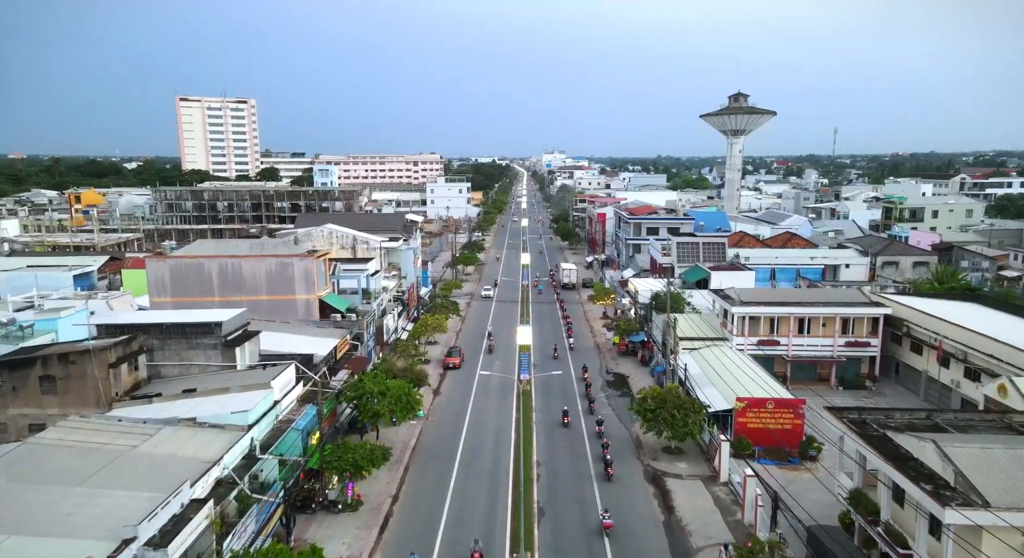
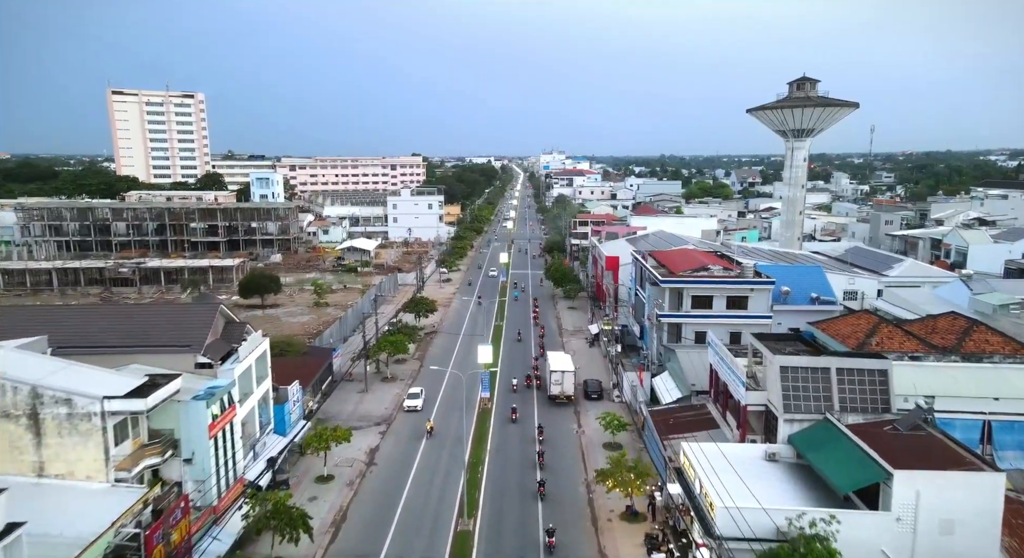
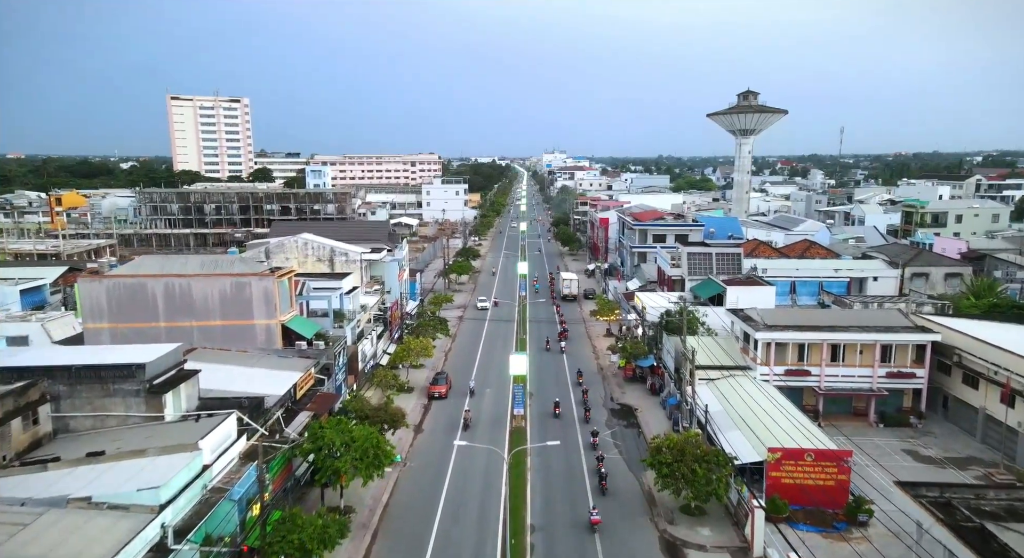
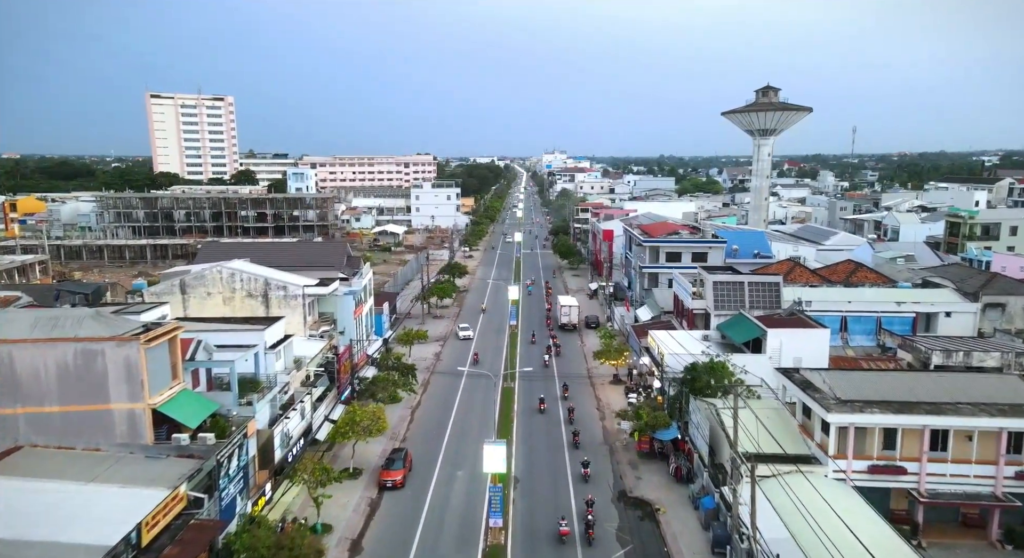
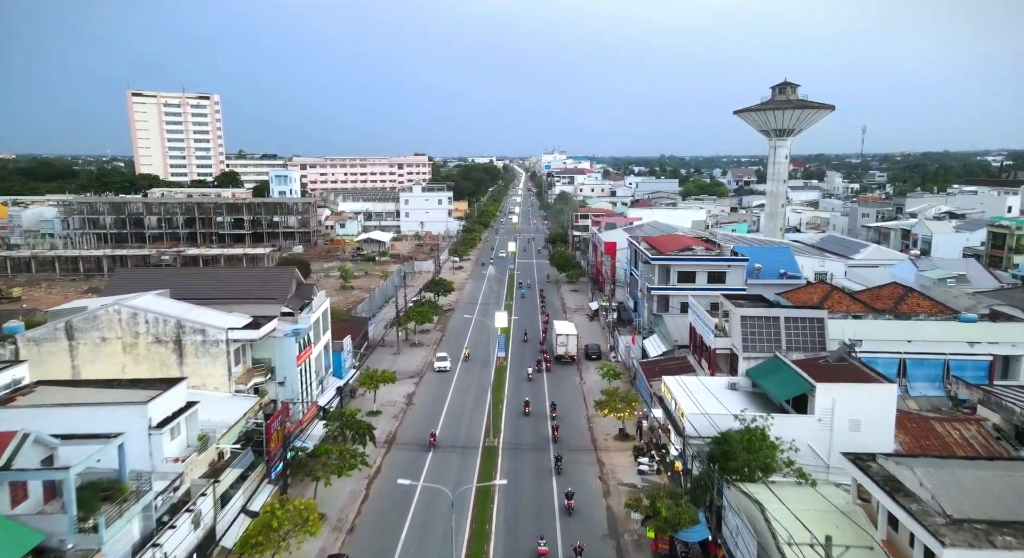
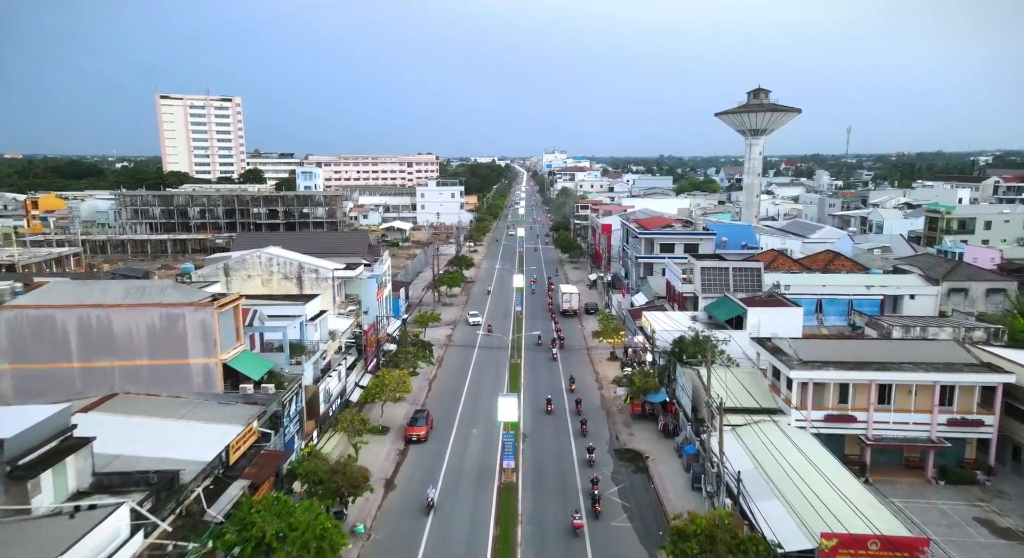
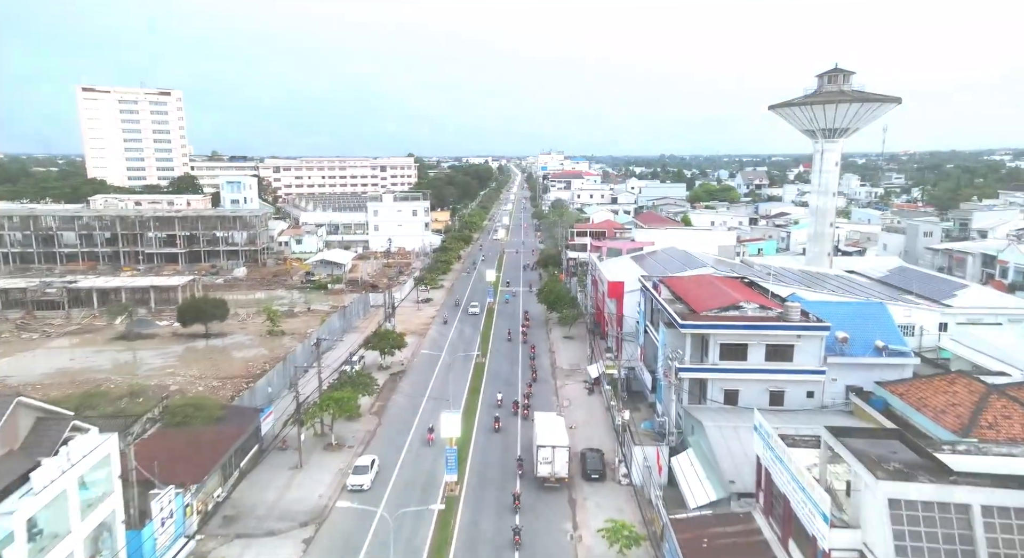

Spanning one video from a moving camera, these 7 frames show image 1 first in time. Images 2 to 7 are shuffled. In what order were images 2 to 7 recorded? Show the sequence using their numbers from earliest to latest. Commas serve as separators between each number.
3, 6, 4, 5, 2, 7
